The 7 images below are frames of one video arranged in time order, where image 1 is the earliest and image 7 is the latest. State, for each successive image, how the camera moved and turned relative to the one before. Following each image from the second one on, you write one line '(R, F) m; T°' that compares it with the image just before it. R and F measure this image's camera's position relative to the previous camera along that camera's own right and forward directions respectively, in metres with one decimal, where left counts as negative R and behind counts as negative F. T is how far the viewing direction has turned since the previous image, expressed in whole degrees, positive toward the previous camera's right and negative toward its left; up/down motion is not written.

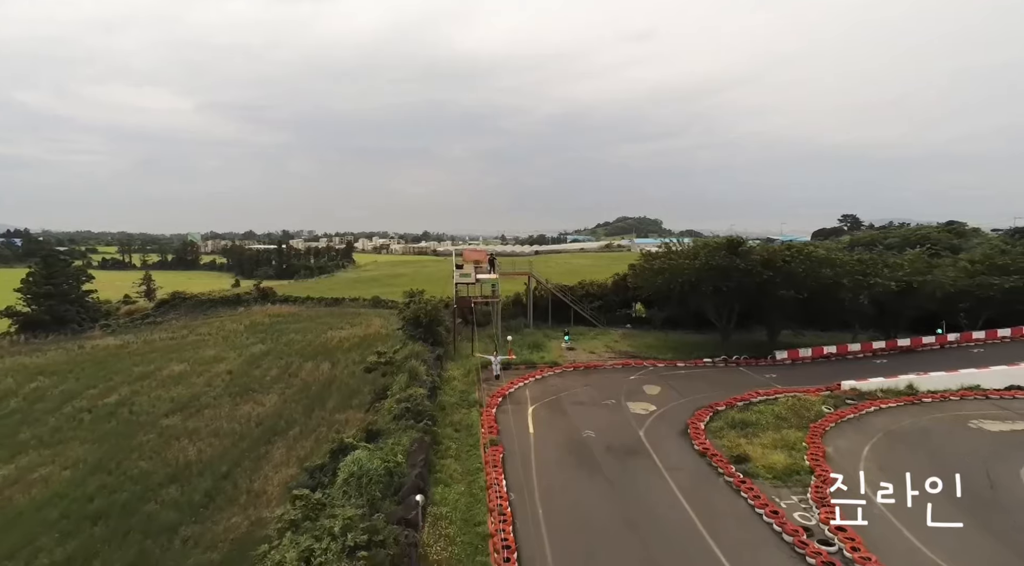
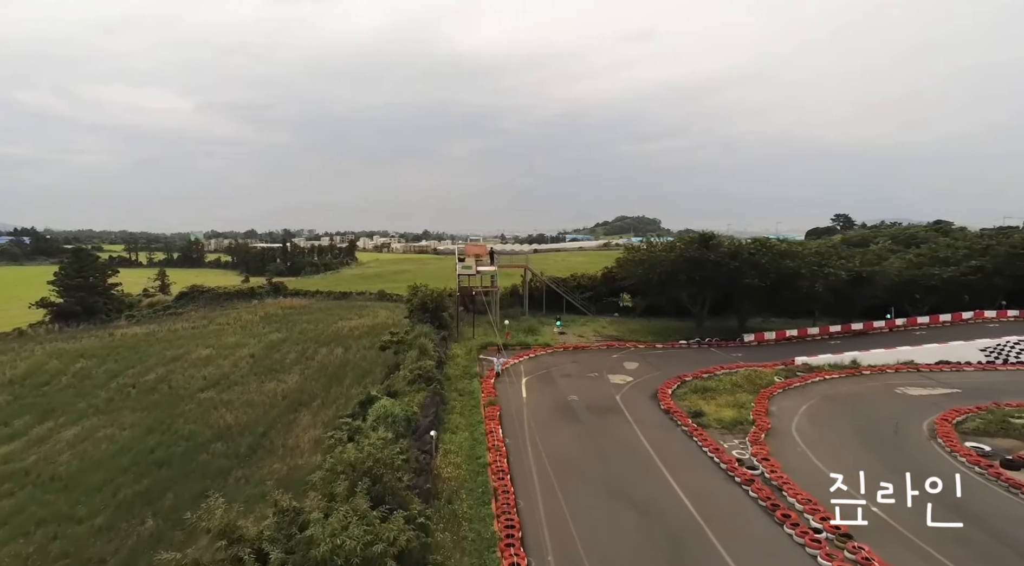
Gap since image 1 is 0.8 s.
(+0.1, -3.3) m; 0°
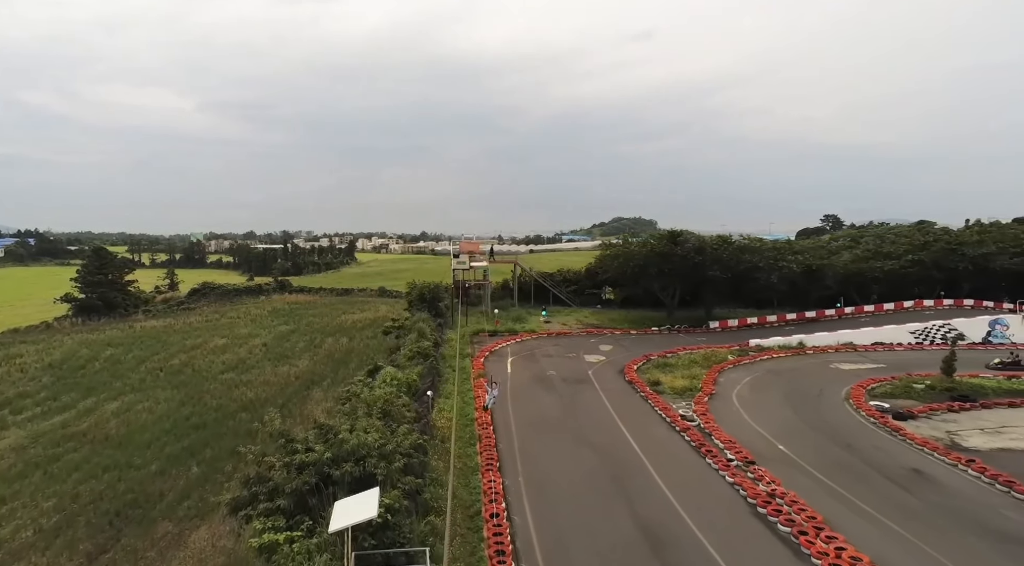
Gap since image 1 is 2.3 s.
(+0.5, -3.4) m; 0°
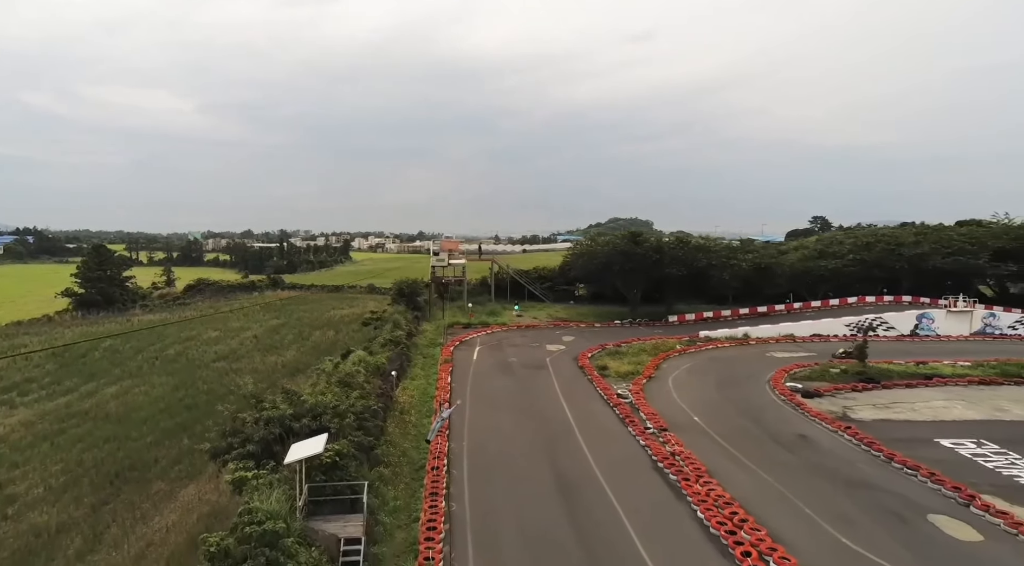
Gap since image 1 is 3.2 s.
(+1.5, -2.4) m; 0°
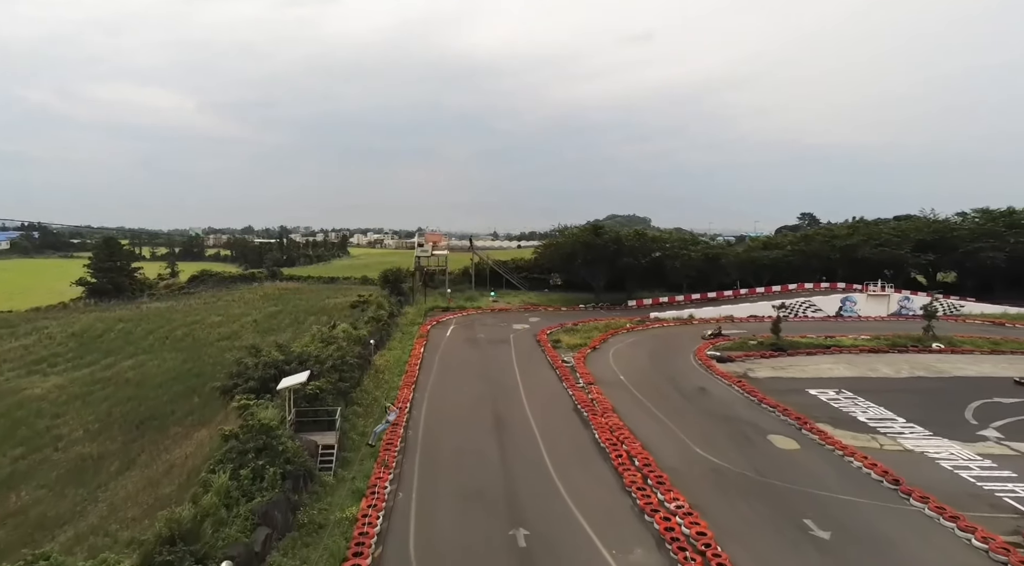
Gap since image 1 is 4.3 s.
(+1.7, -3.9) m; 0°
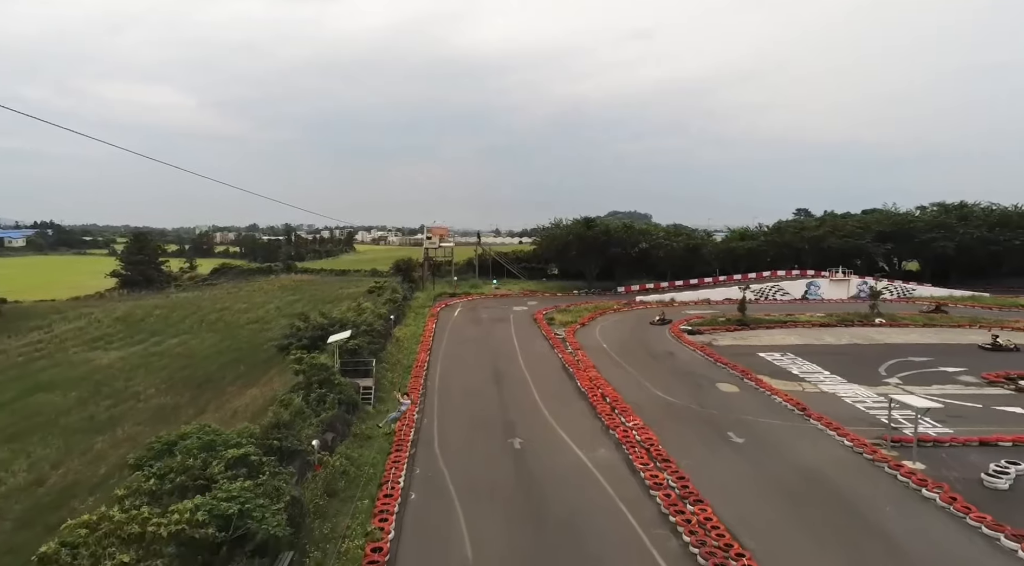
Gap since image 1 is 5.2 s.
(+0.1, -4.1) m; 0°
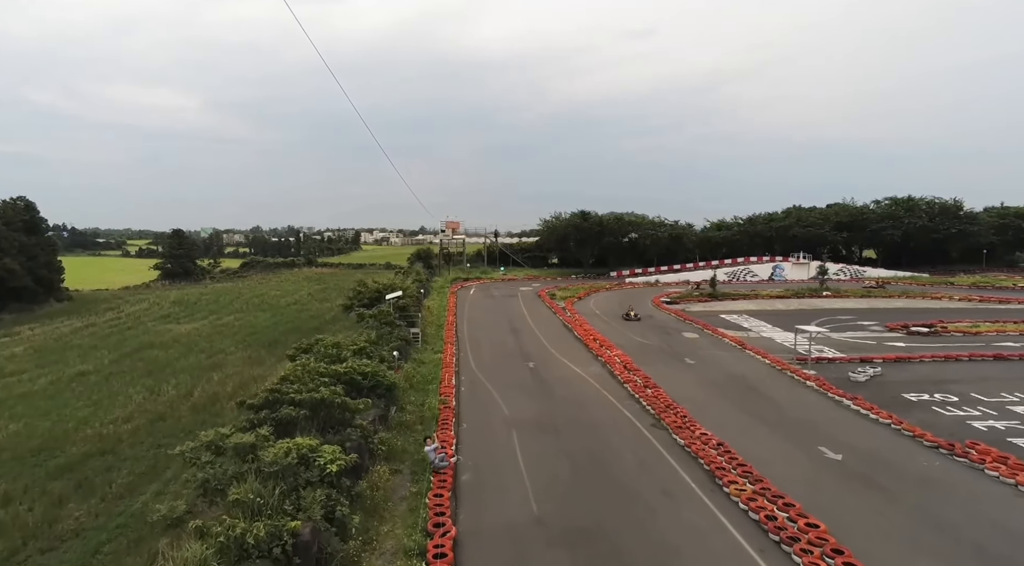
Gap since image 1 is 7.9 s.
(-0.6, -6.1) m; 0°
